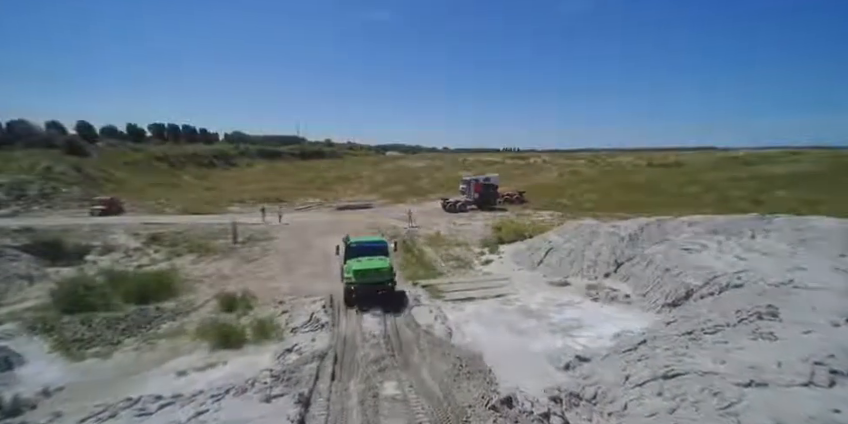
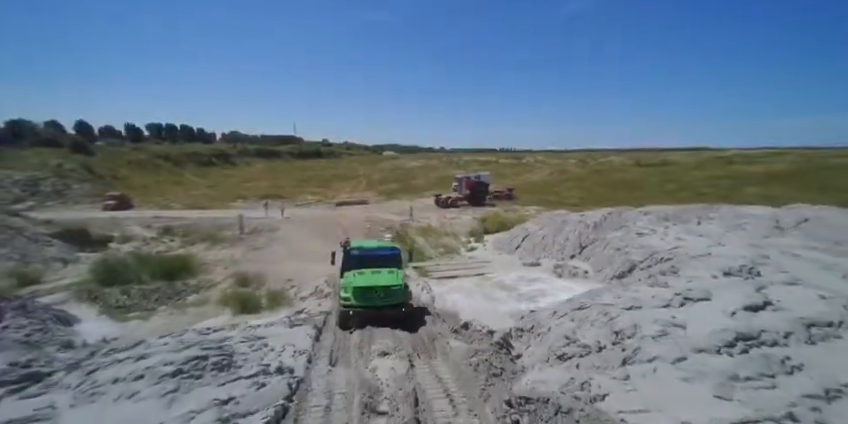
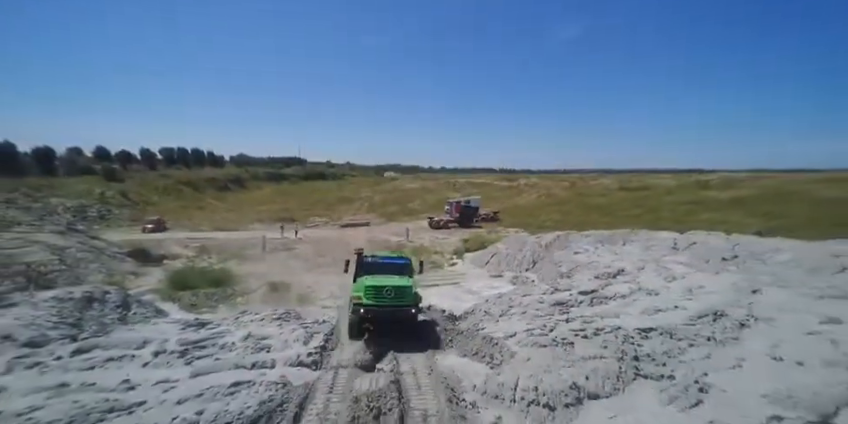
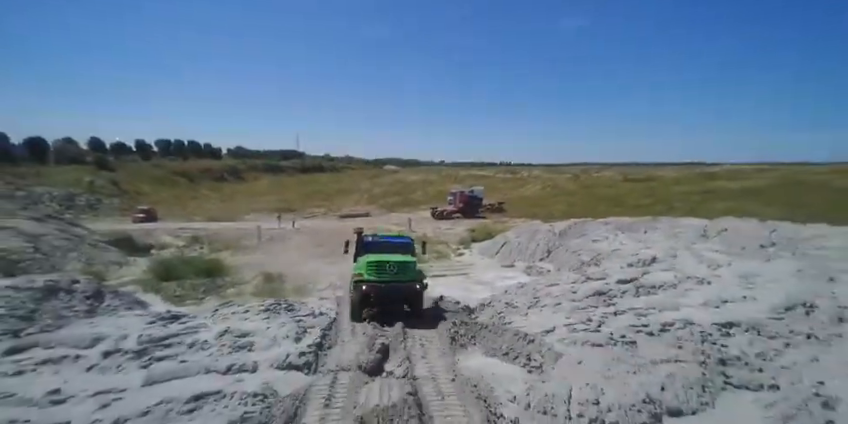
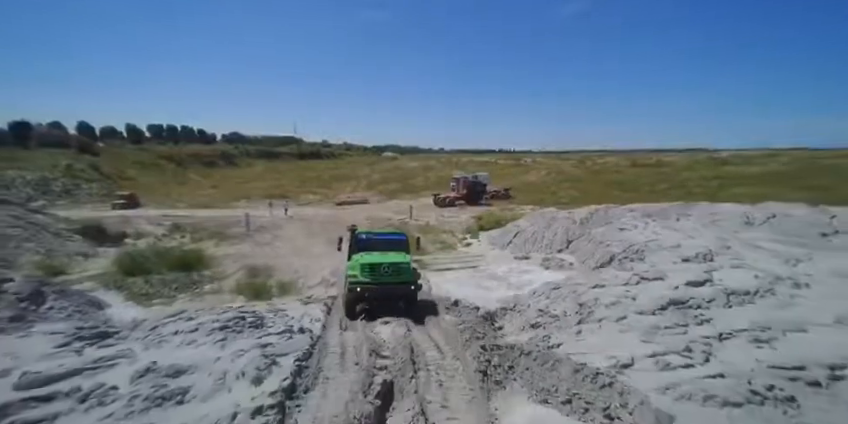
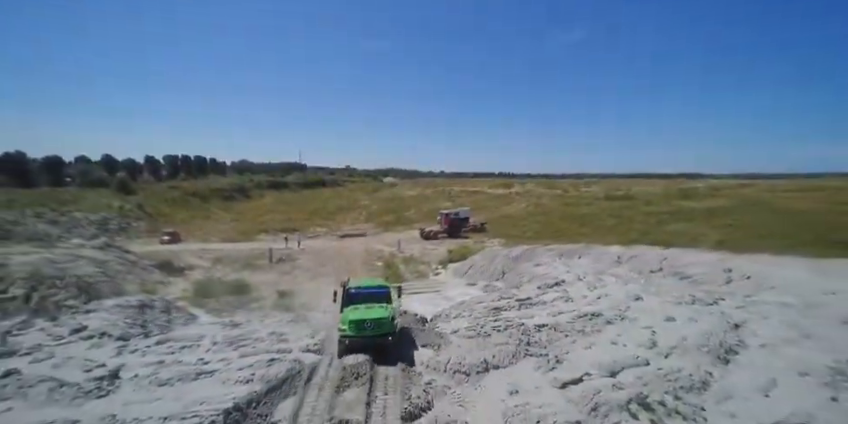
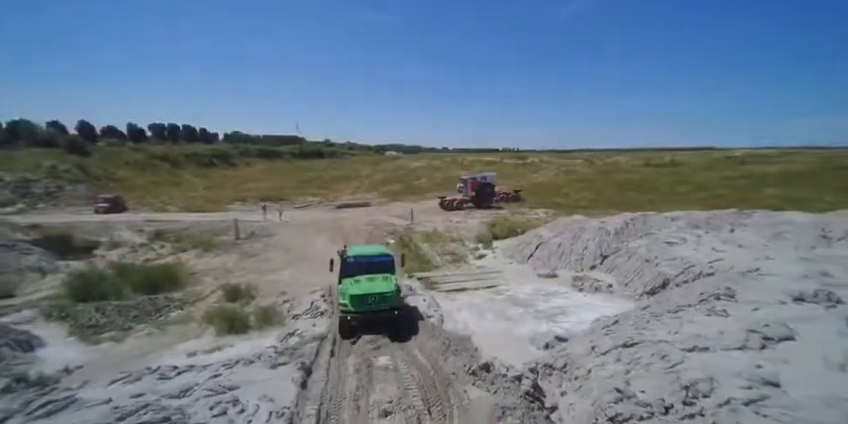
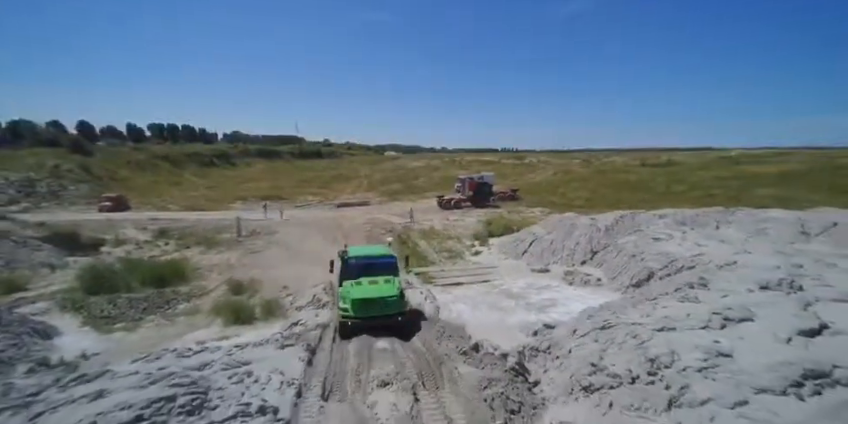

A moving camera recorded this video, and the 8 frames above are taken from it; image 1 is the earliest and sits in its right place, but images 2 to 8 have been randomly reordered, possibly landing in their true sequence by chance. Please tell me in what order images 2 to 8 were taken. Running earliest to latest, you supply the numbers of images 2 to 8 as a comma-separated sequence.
7, 8, 2, 5, 4, 3, 6
